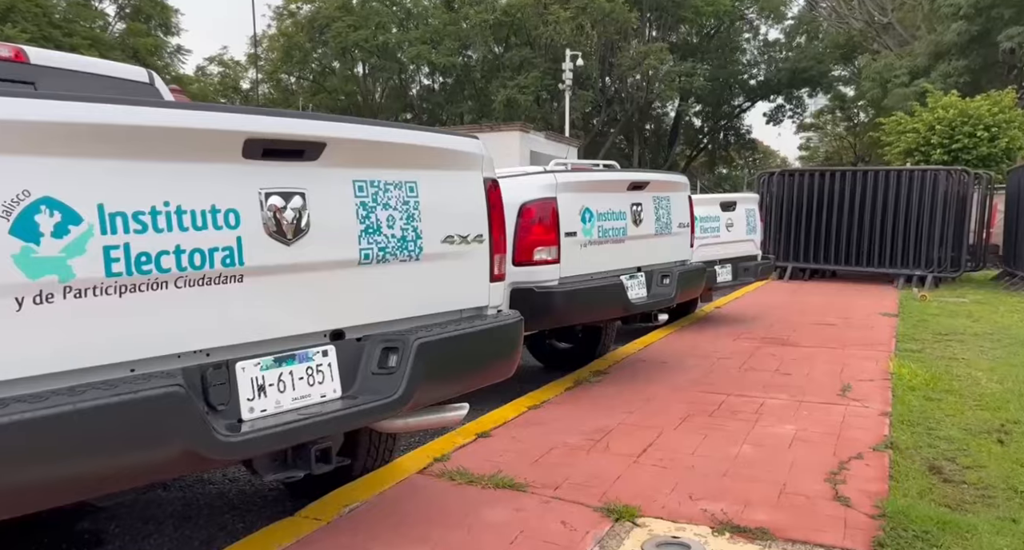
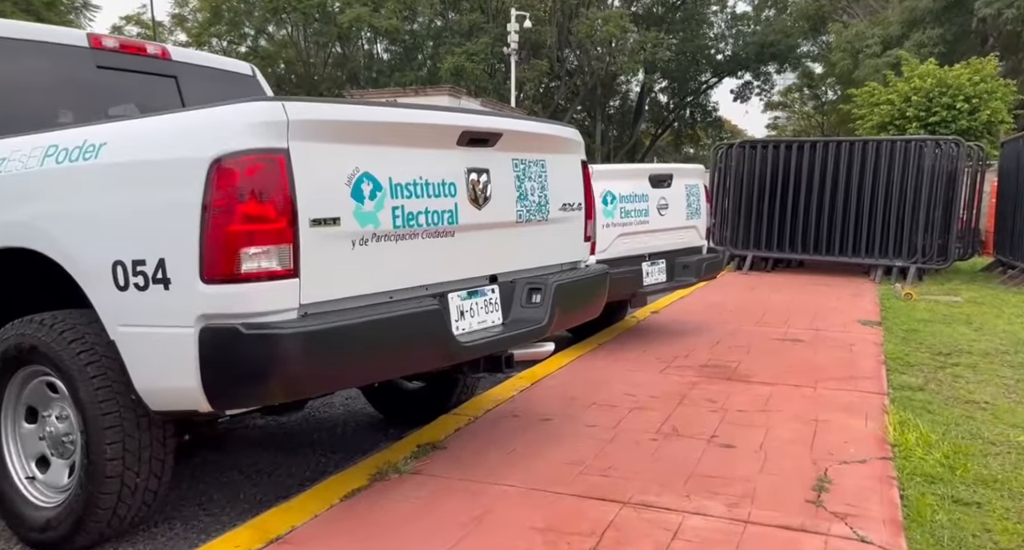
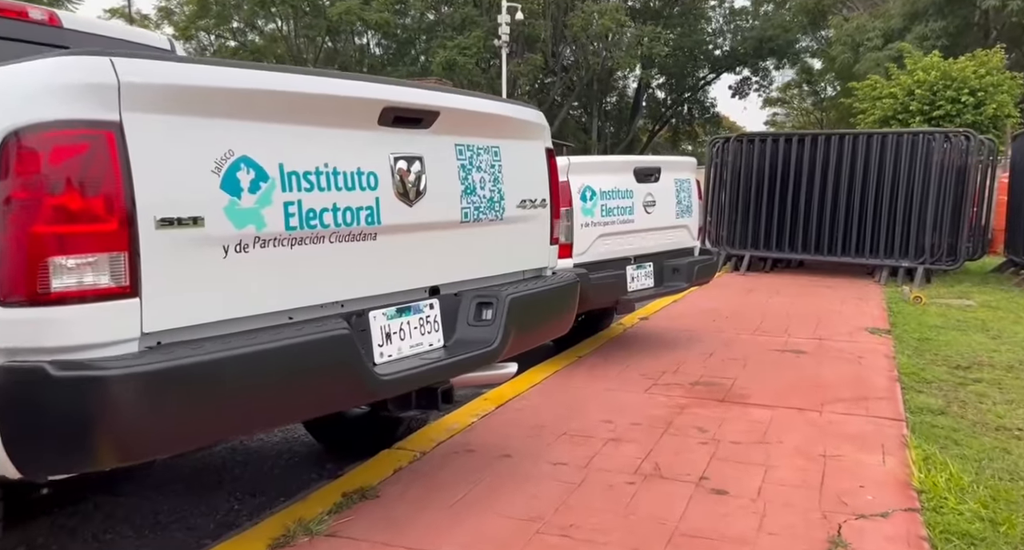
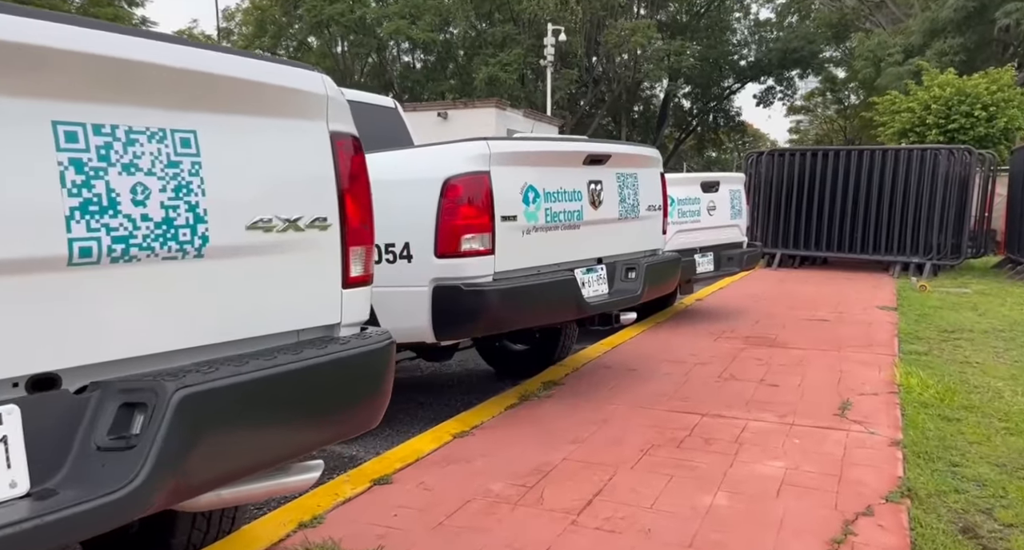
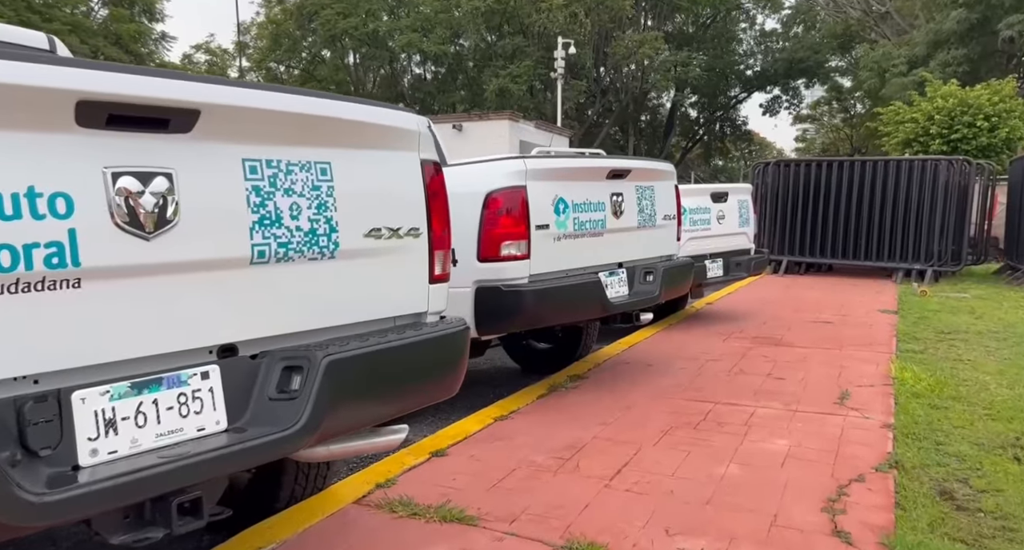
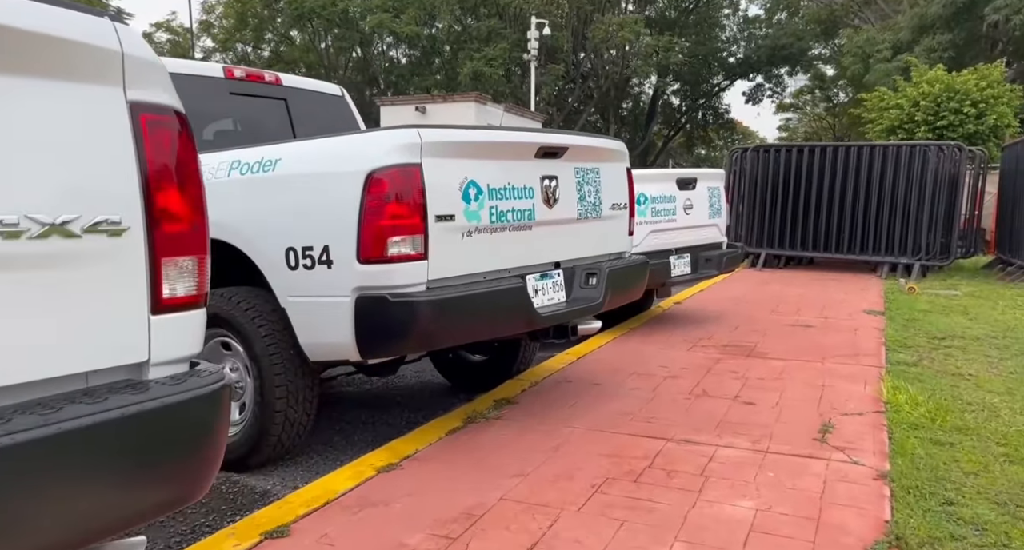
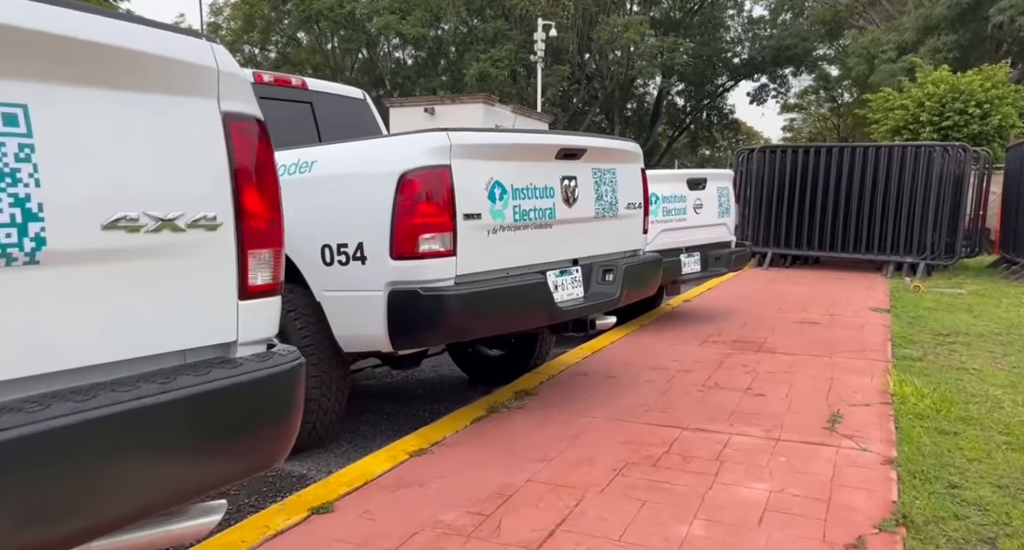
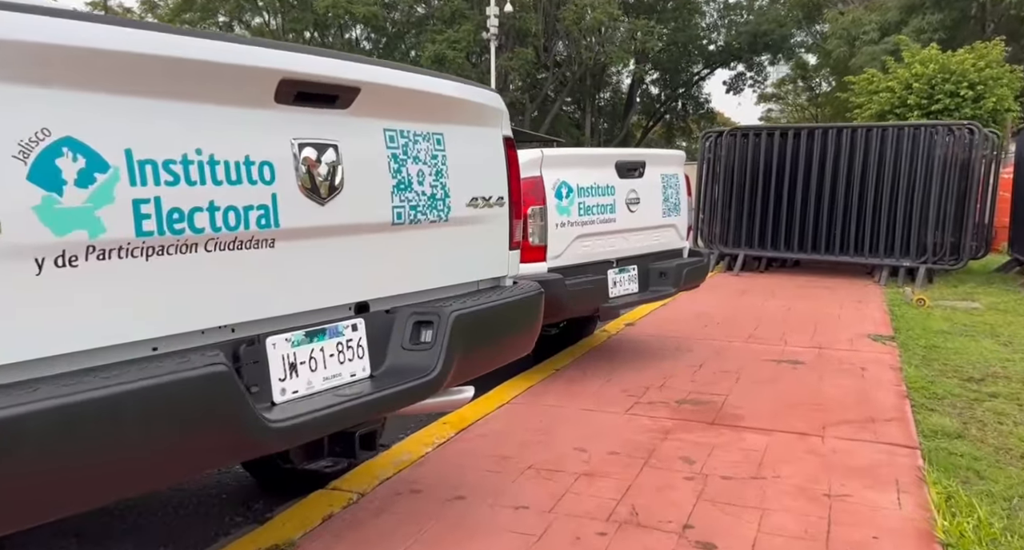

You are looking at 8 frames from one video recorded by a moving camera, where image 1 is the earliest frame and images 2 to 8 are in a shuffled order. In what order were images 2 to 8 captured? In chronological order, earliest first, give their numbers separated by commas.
5, 4, 7, 6, 2, 3, 8
